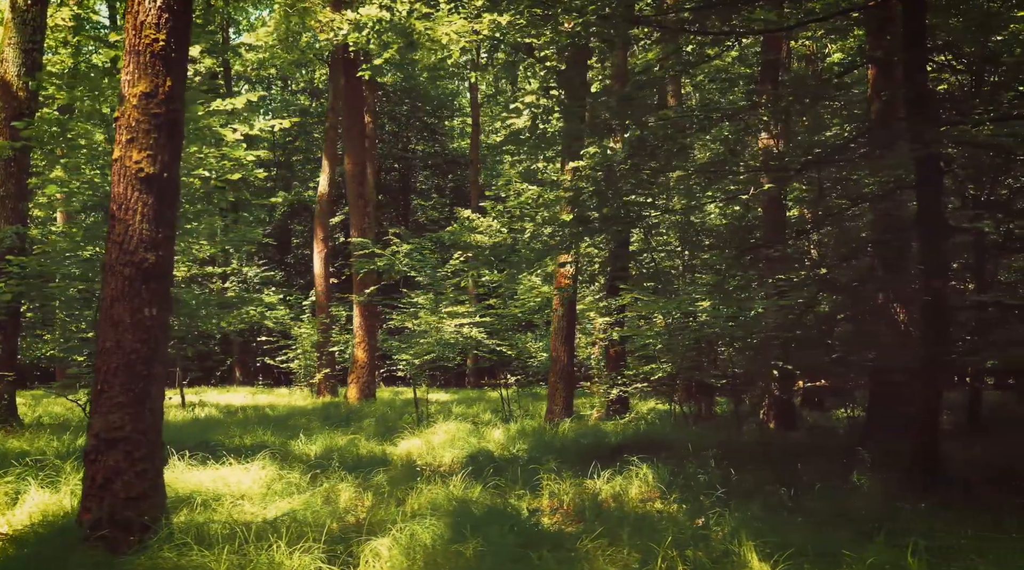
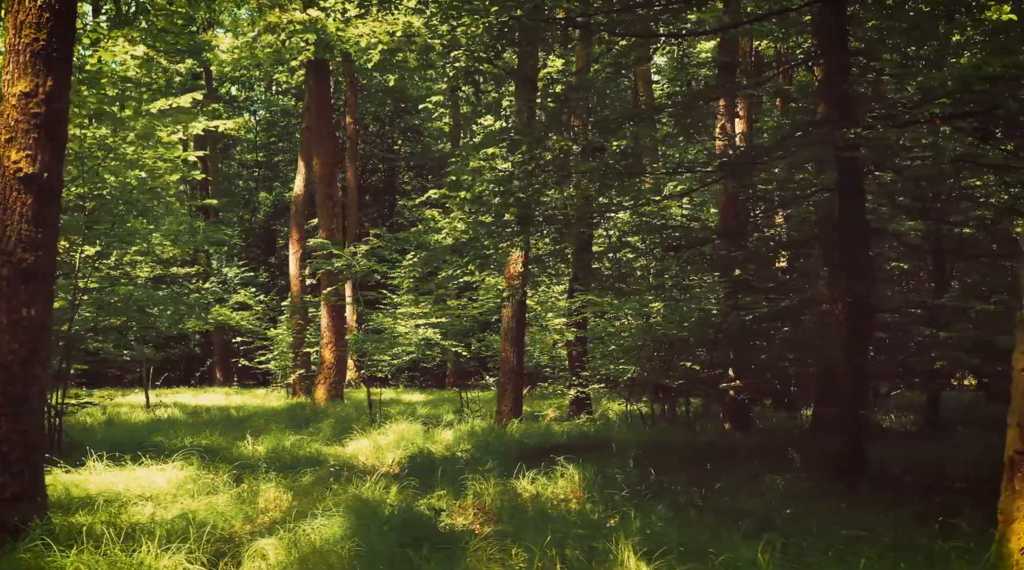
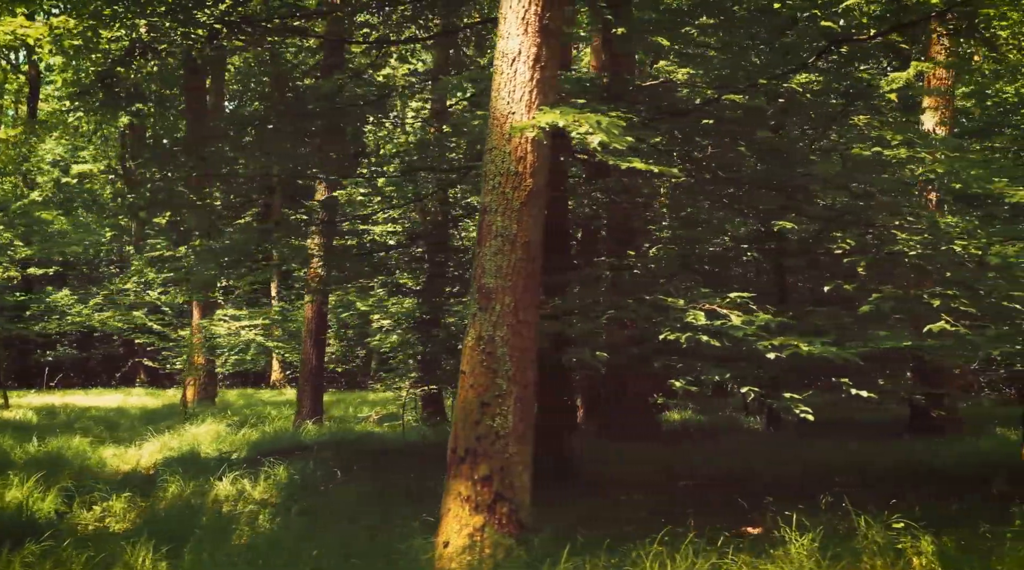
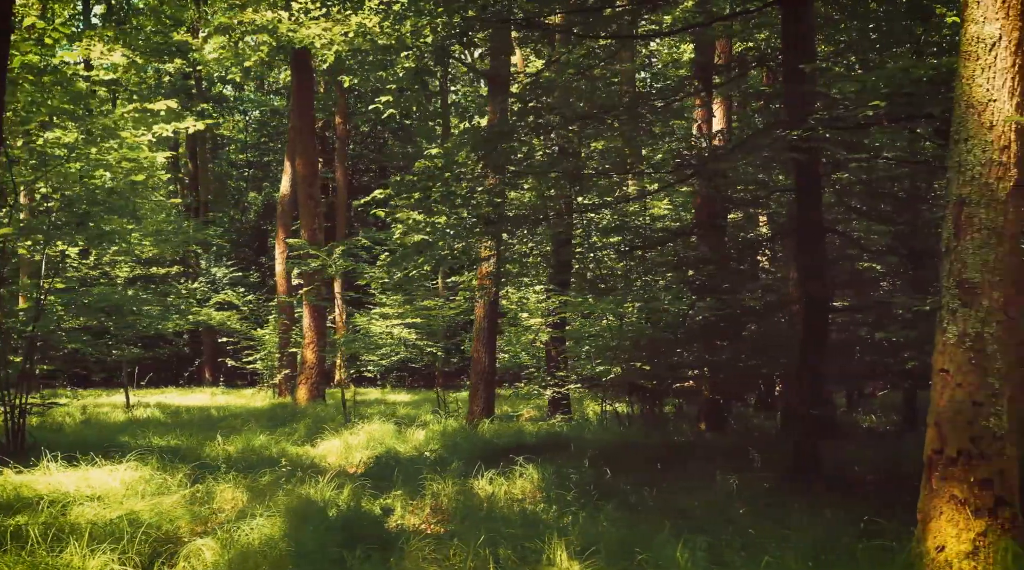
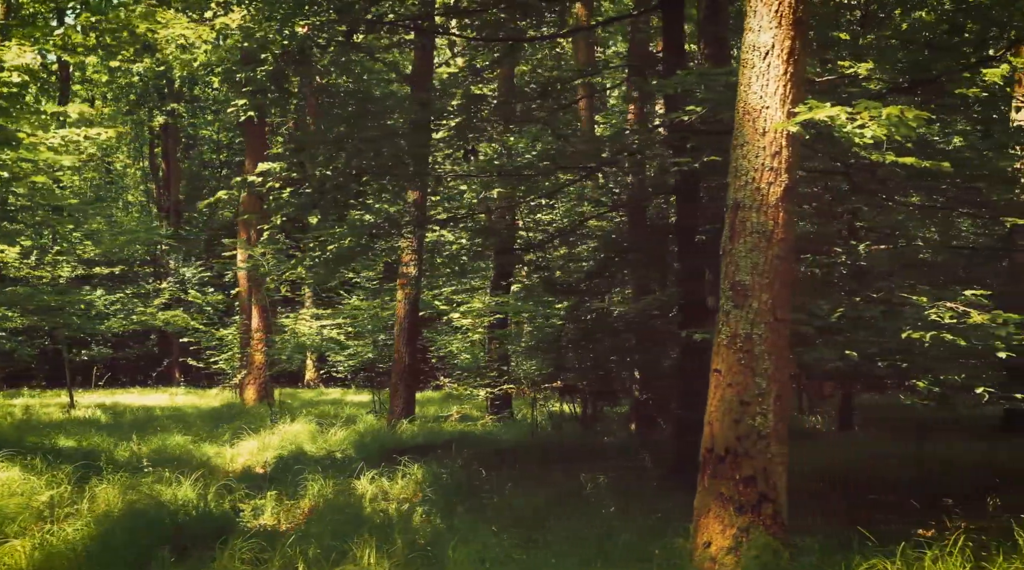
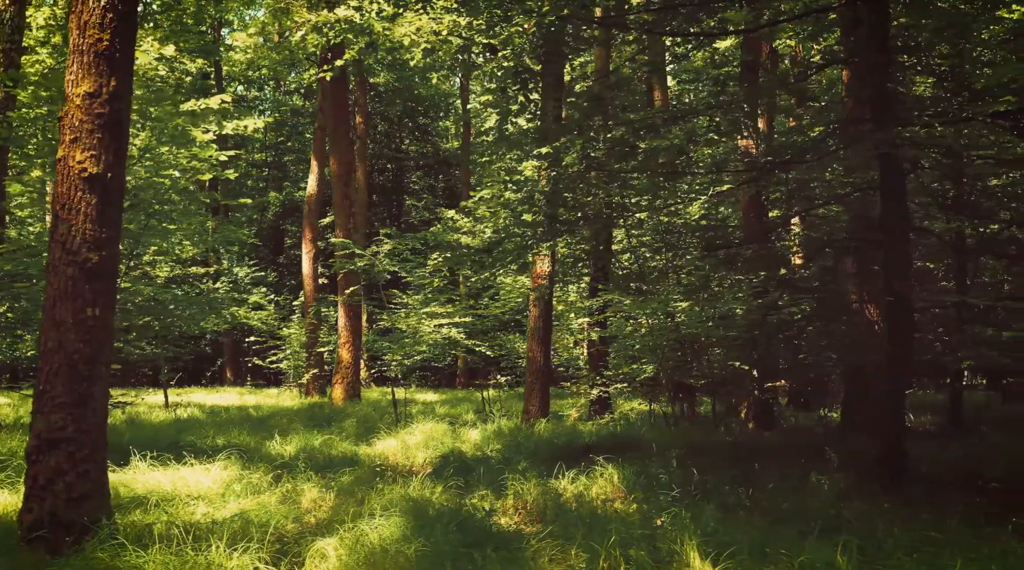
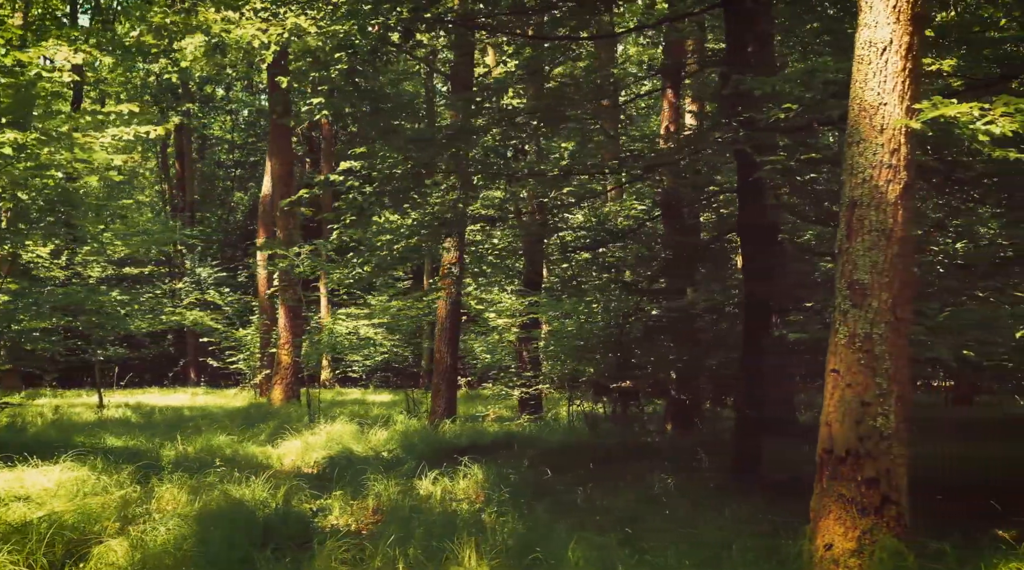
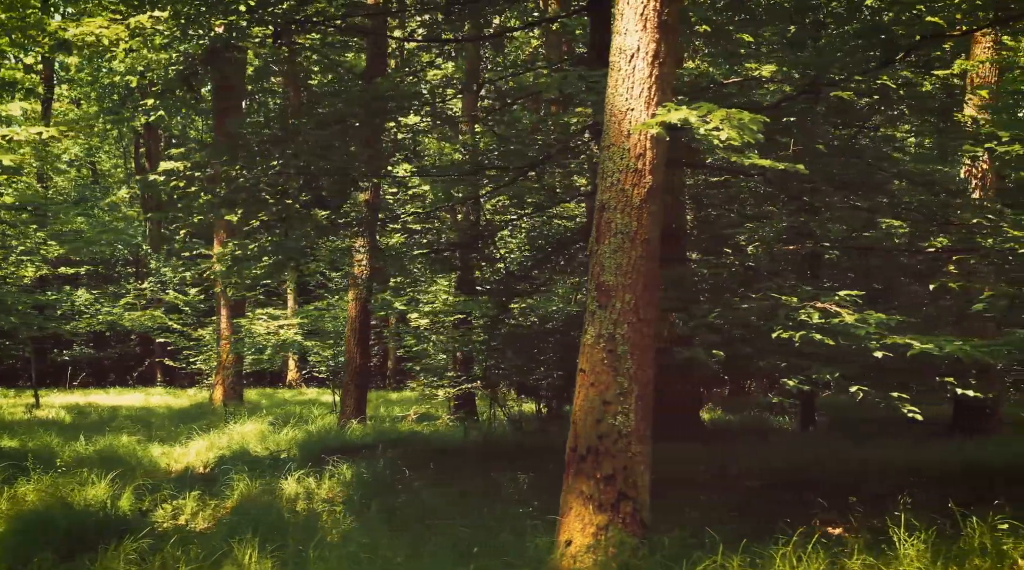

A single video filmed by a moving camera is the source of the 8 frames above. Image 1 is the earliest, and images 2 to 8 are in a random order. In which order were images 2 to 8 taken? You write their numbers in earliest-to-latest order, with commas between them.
6, 2, 4, 7, 5, 8, 3
